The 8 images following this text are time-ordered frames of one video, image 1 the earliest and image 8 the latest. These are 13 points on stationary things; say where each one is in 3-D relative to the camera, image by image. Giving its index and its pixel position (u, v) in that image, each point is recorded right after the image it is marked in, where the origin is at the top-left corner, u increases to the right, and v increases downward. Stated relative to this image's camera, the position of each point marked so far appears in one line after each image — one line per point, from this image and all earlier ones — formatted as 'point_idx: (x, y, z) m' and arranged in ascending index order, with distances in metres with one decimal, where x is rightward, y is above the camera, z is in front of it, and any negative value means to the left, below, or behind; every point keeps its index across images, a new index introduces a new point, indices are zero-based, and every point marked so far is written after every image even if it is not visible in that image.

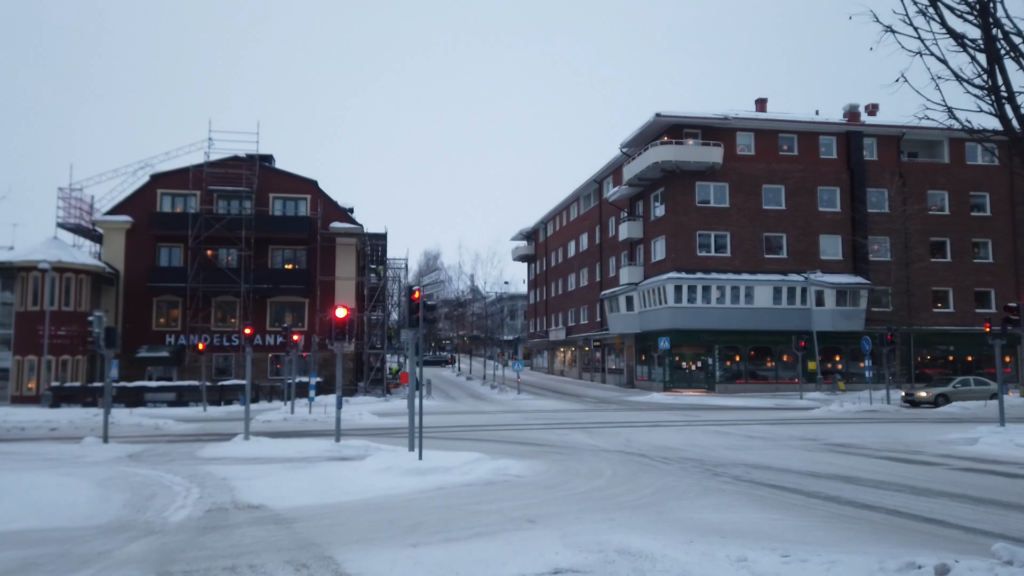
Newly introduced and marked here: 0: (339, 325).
0: (-3.8, -0.8, +17.2) m
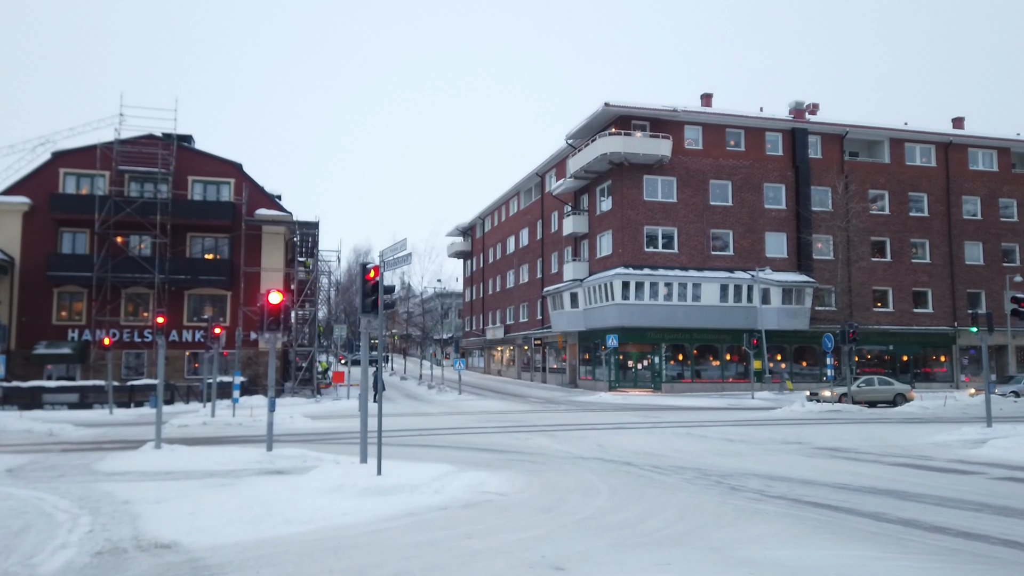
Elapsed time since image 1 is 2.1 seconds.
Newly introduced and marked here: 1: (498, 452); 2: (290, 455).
0: (-4.5, -0.5, +14.6) m
1: (-0.2, -3.4, +15.8) m
2: (-4.1, -3.1, +14.3) m
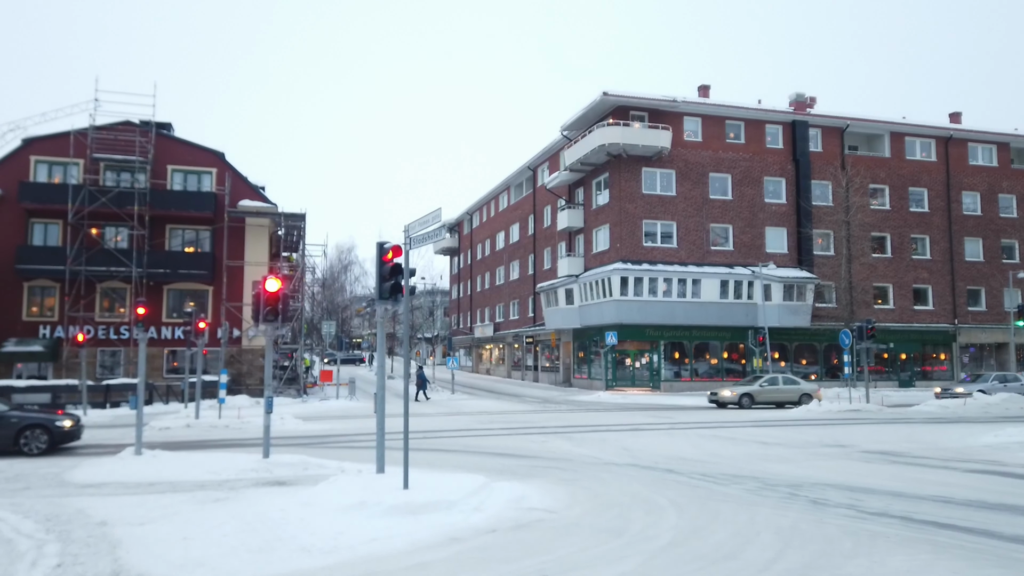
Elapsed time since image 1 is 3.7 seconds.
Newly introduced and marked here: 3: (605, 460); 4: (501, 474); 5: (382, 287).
0: (-4.0, -0.2, +12.9) m
1: (+0.2, -3.2, +14.3) m
2: (-3.7, -2.9, +12.7) m
3: (+1.7, -3.1, +14.0) m
4: (-0.2, -2.8, +11.5) m
5: (-1.7, 0.0, +10.1) m
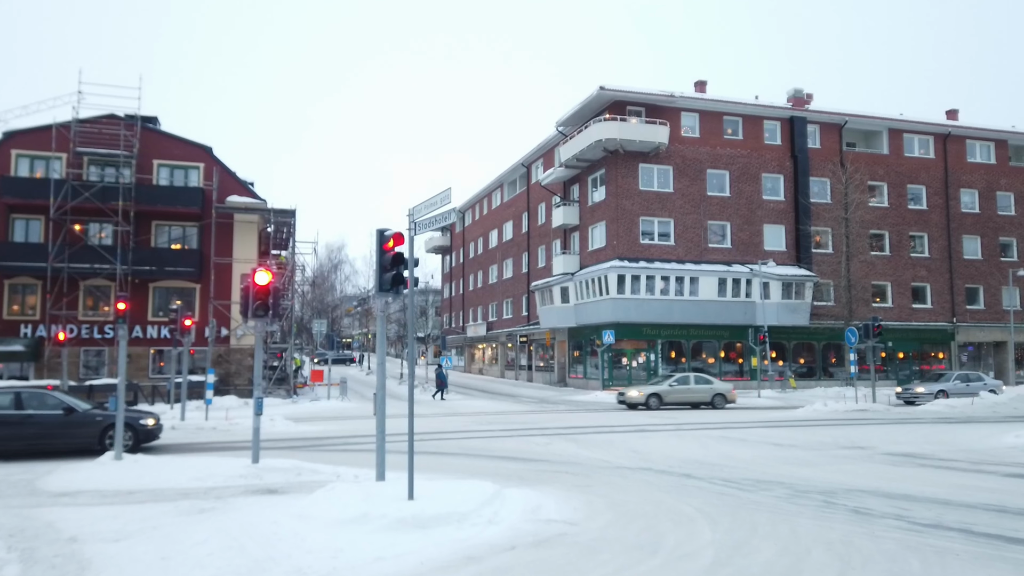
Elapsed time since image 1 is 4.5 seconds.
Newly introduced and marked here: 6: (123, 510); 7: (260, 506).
0: (-3.9, -0.1, +12.1) m
1: (+0.3, -3.1, +13.5) m
2: (-3.6, -2.8, +11.8) m
3: (+1.8, -3.0, +13.3) m
4: (0.0, -2.7, +10.8) m
5: (-1.6, +0.1, +9.3) m
6: (-4.6, -2.6, +9.2) m
7: (-2.9, -2.5, +8.9) m
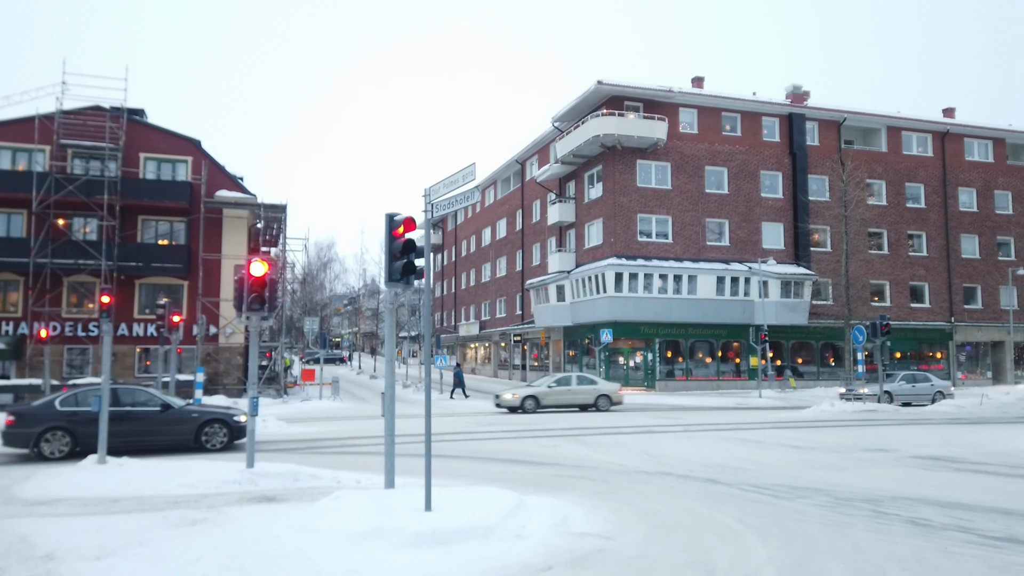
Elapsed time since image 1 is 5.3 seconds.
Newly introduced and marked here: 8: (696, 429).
0: (-3.7, 0.0, +11.3) m
1: (+0.4, -2.9, +12.7) m
2: (-3.4, -2.6, +11.0) m
3: (+2.0, -2.9, +12.5) m
4: (+0.2, -2.6, +10.0) m
5: (-1.3, +0.2, +8.5) m
6: (-4.4, -2.5, +8.3) m
7: (-2.7, -2.4, +8.1) m
8: (+4.7, -3.6, +19.4) m
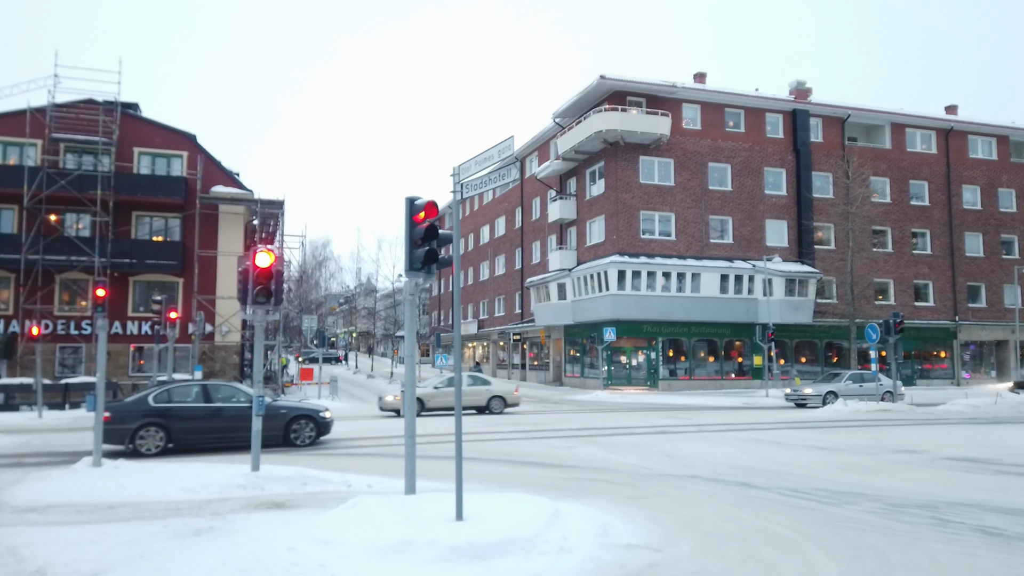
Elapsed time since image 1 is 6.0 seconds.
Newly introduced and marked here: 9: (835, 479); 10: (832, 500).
0: (-3.5, +0.1, +10.6) m
1: (+0.7, -2.8, +12.1) m
2: (-3.1, -2.5, +10.4) m
3: (+2.2, -2.8, +11.9) m
4: (+0.5, -2.5, +9.4) m
5: (-1.0, +0.3, +7.9) m
6: (-4.1, -2.4, +7.7) m
7: (-2.4, -2.3, +7.5) m
8: (+4.9, -3.5, +18.9) m
9: (+4.4, -2.6, +10.6) m
10: (+3.7, -2.4, +8.9) m
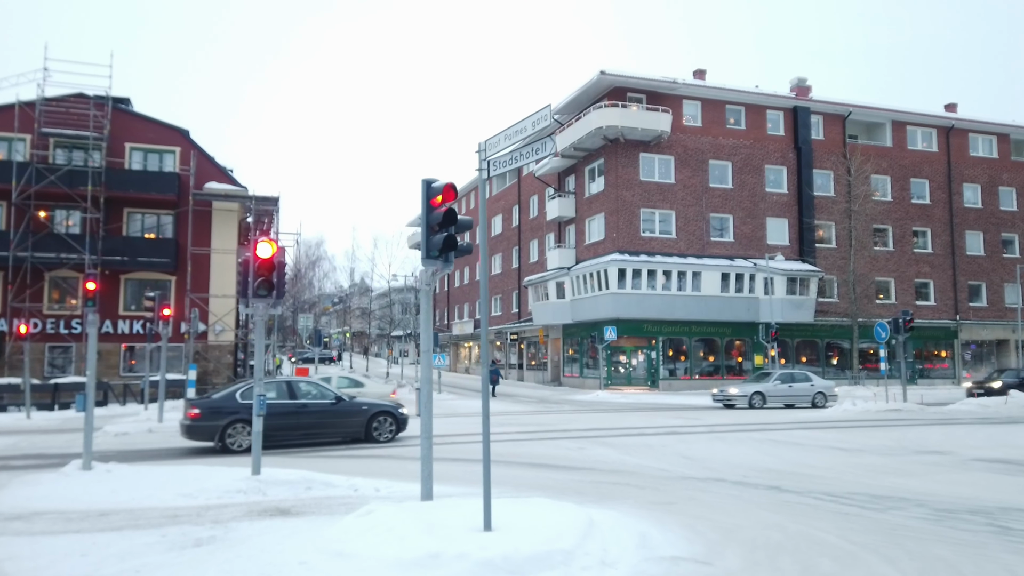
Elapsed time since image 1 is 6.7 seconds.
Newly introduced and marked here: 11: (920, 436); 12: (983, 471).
0: (-3.2, +0.2, +10.0) m
1: (+0.9, -2.7, +11.6) m
2: (-2.9, -2.4, +9.8) m
3: (+2.4, -2.7, +11.4) m
4: (+0.7, -2.4, +8.8) m
5: (-0.8, +0.4, +7.3) m
6: (-3.8, -2.3, +7.1) m
7: (-2.1, -2.2, +6.9) m
8: (+5.0, -3.4, +18.3) m
9: (+4.6, -2.5, +10.0) m
10: (+3.9, -2.3, +8.3) m
11: (+8.8, -3.2, +16.6) m
12: (+6.7, -2.6, +11.1) m
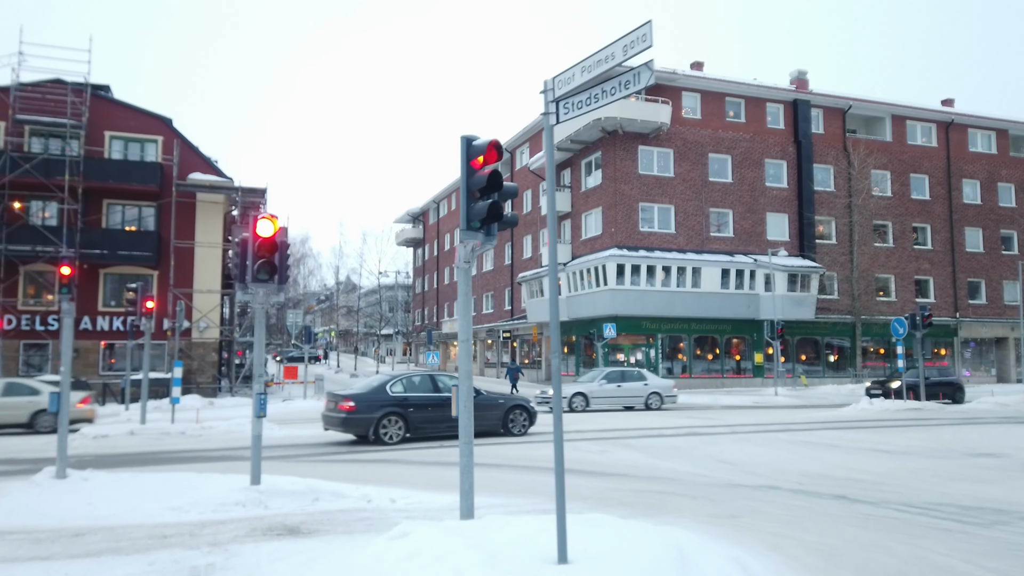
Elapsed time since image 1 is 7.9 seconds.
0: (-2.8, +0.4, +8.8) m
1: (+1.3, -2.6, +10.4) m
2: (-2.5, -2.3, +8.6) m
3: (+2.8, -2.5, +10.3) m
4: (+1.1, -2.2, +7.7) m
5: (-0.3, +0.6, +6.2) m
6: (-3.4, -2.1, +5.8) m
7: (-1.7, -2.0, +5.7) m
8: (+5.2, -3.2, +17.3) m
9: (+5.0, -2.3, +9.0) m
10: (+4.3, -2.2, +7.3) m
11: (+9.0, -3.0, +15.7) m
12: (+7.1, -2.5, +10.1) m
